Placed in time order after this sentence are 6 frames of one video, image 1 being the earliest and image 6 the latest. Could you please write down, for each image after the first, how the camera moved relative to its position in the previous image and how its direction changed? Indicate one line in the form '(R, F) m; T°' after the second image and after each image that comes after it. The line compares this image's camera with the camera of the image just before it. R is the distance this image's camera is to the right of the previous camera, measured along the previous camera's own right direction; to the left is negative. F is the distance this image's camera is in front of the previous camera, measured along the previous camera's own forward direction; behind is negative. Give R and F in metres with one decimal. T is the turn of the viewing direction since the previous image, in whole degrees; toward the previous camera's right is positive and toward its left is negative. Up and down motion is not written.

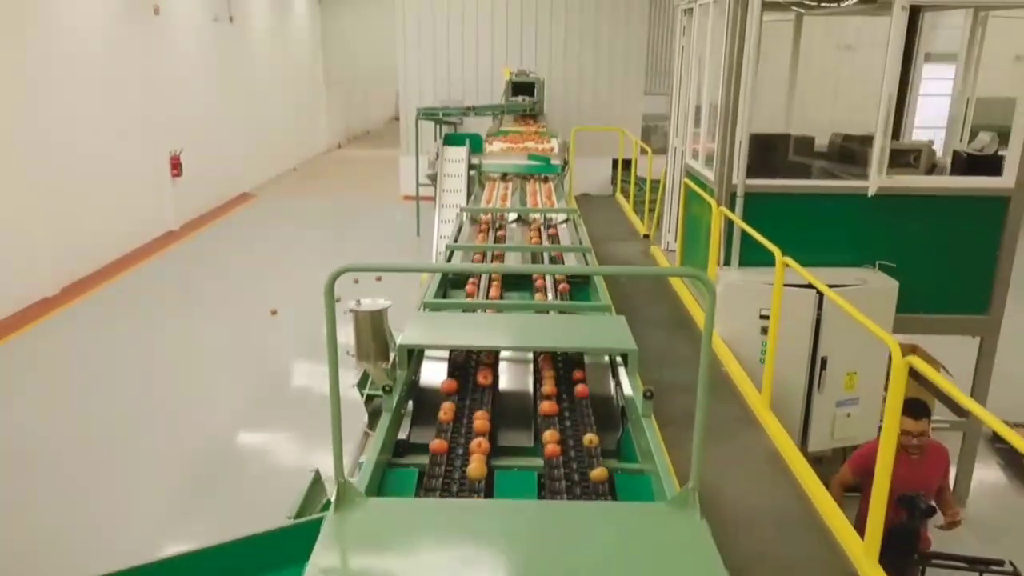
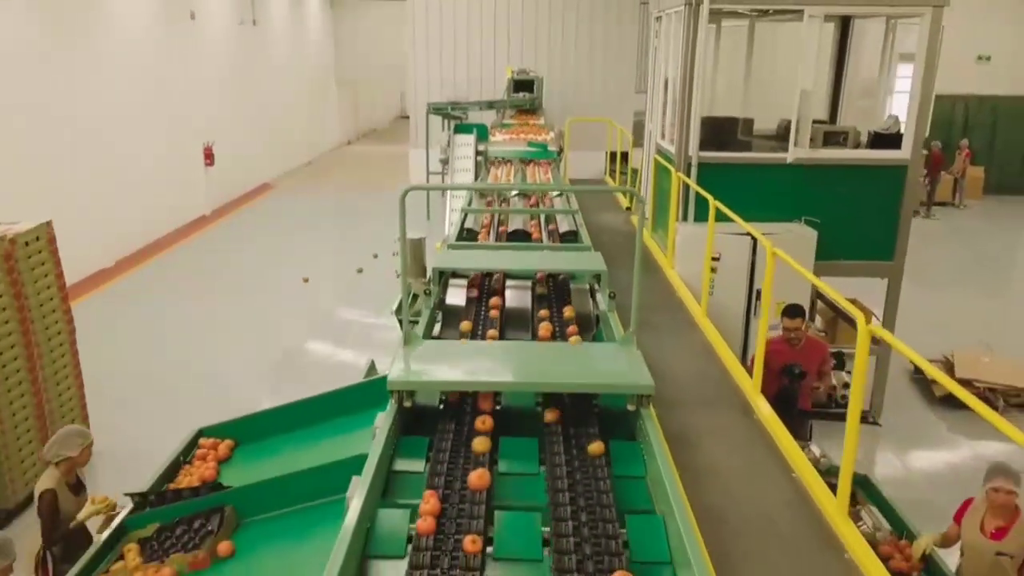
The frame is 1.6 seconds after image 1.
(0.0, -1.1) m; 0°
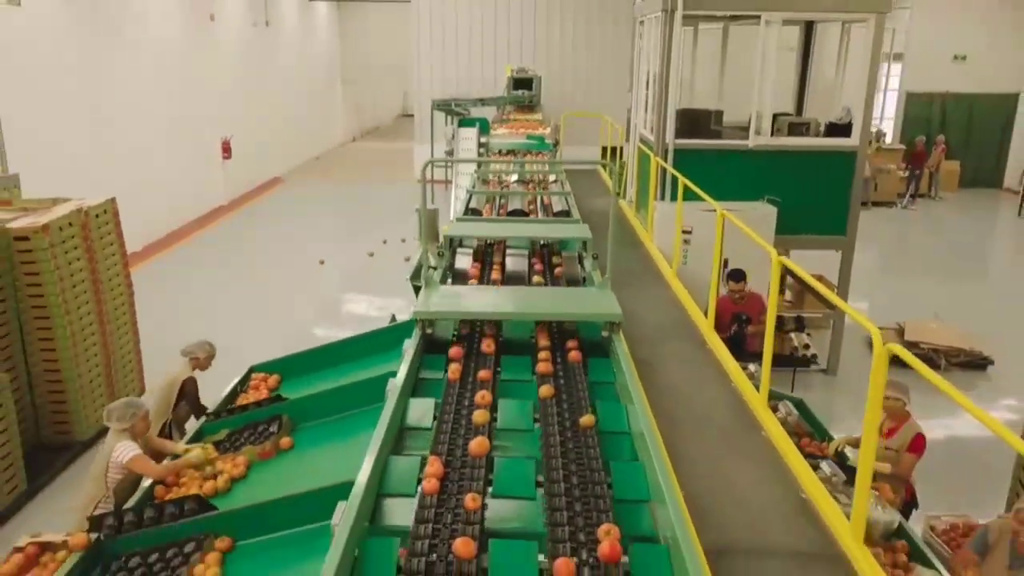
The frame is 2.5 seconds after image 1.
(0.0, -0.7) m; 0°
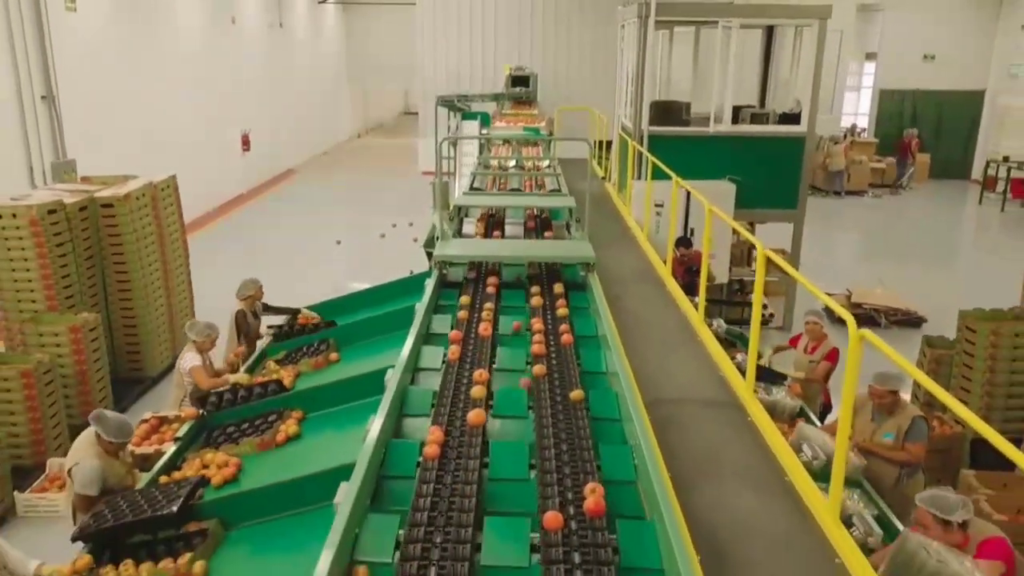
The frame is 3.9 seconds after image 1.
(0.0, -1.0) m; 0°
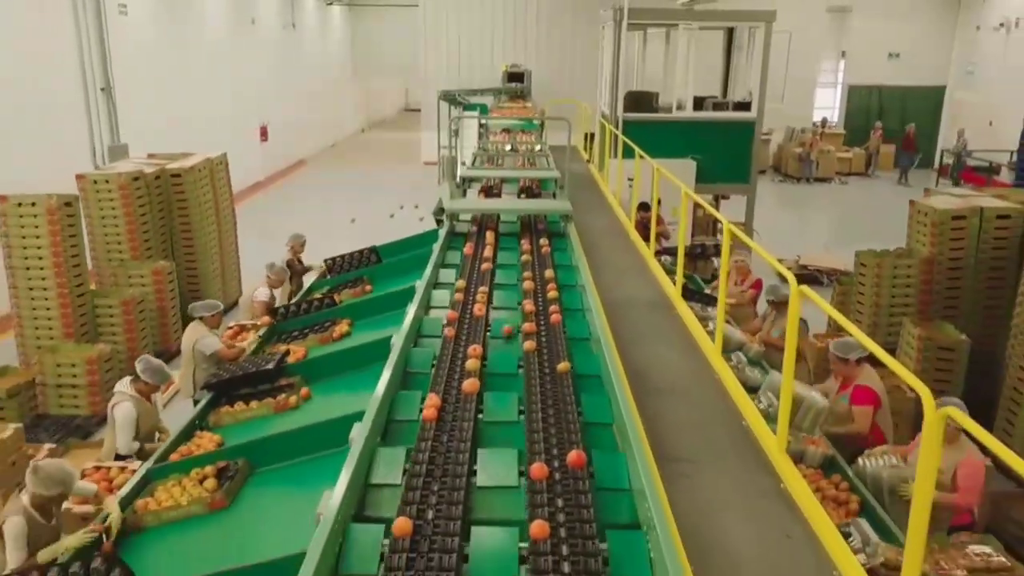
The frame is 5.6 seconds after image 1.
(0.0, -1.2) m; 0°
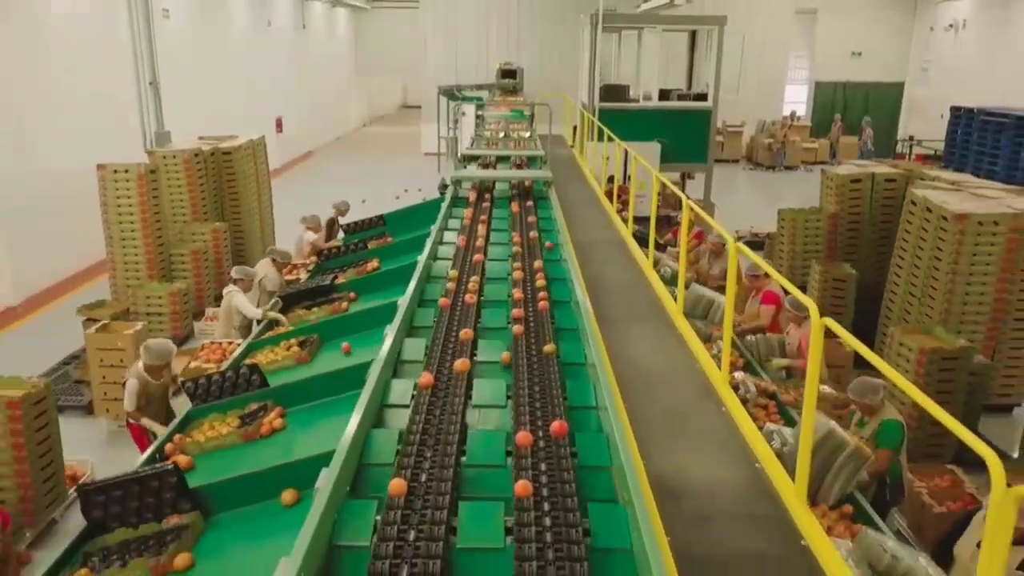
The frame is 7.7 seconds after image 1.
(0.0, -1.4) m; 0°
